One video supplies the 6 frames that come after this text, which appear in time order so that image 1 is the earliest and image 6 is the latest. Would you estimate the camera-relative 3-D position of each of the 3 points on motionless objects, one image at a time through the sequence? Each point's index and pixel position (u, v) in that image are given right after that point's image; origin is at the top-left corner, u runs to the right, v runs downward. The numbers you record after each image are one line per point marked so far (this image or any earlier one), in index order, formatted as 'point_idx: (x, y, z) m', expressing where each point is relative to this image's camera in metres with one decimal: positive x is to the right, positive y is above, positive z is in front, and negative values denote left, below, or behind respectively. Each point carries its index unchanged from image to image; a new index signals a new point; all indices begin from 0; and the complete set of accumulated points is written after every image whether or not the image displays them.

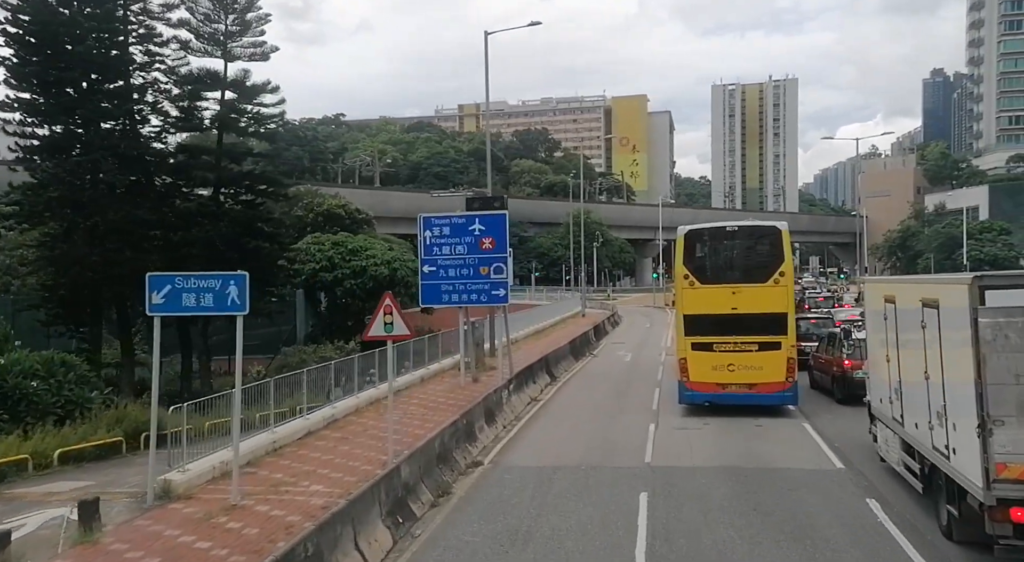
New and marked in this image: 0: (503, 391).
0: (-0.2, -2.2, +17.3) m
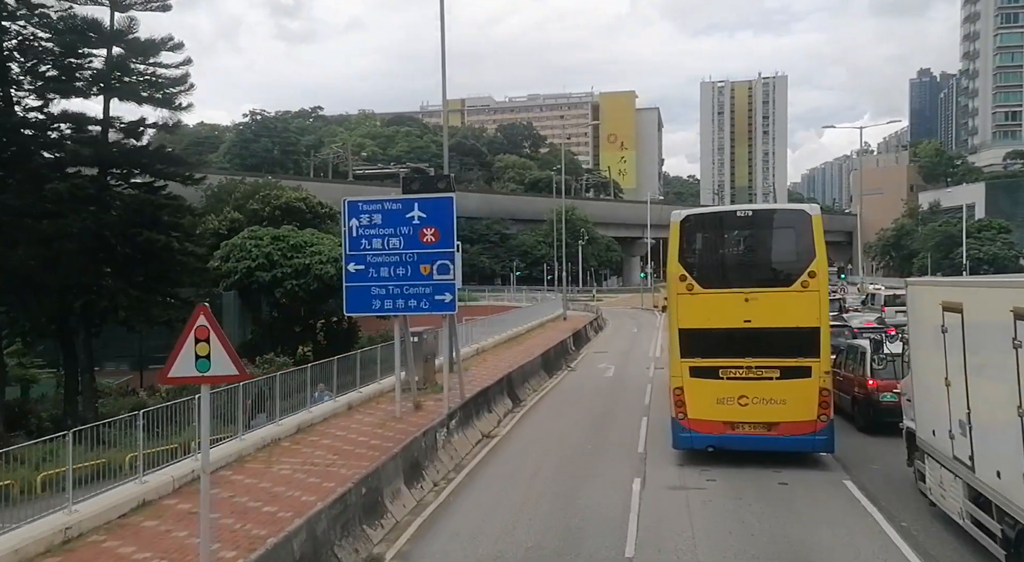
0: (-1.1, -2.2, +13.0) m
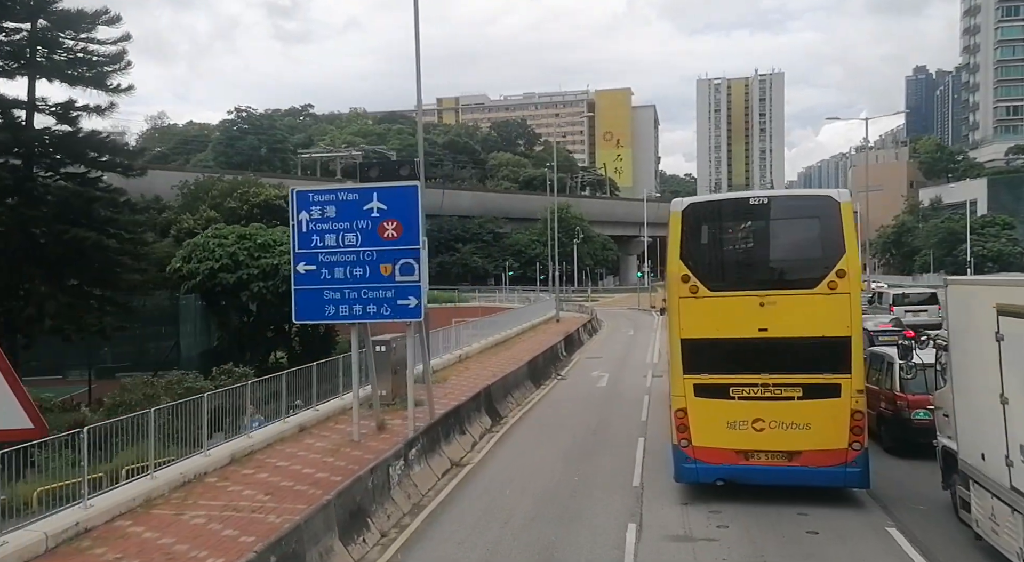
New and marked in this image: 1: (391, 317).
0: (-1.5, -2.3, +10.8) m
1: (-1.9, -0.6, +13.8) m
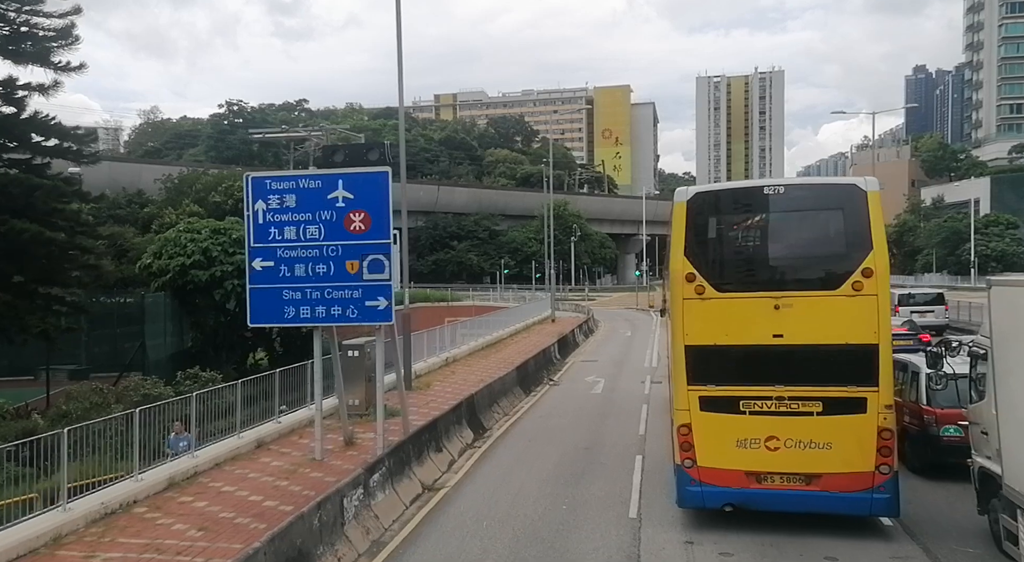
0: (-1.7, -2.2, +9.2) m
1: (-2.2, -0.6, +12.2) m
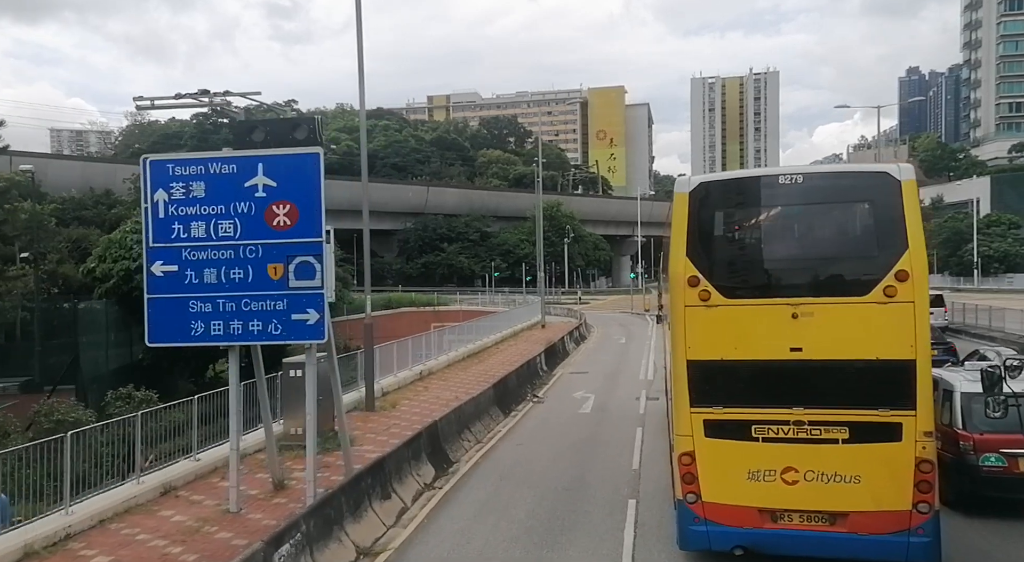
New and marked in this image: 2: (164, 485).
0: (-2.1, -2.3, +6.8) m
1: (-2.6, -0.6, +9.8) m
2: (-4.3, -2.5, +10.7) m
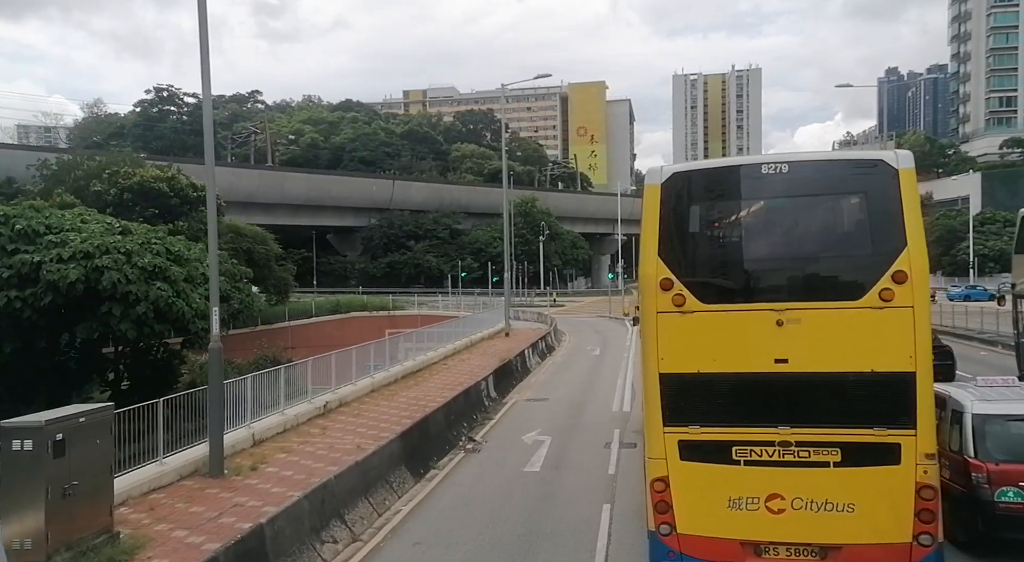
0: (-3.1, -2.4, +1.4) m
1: (-3.7, -0.7, +4.4) m
2: (-5.3, -2.6, +5.3) m
